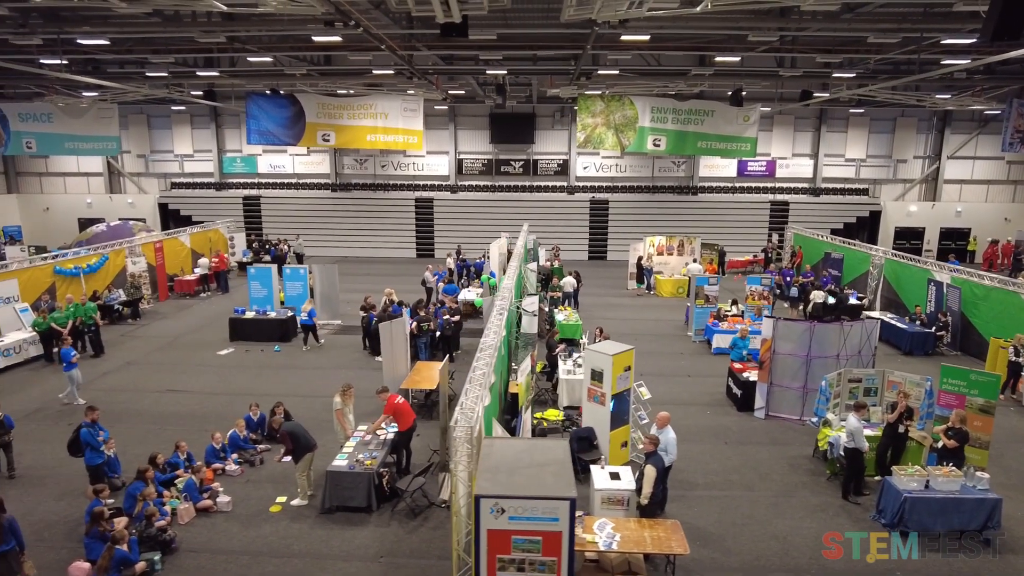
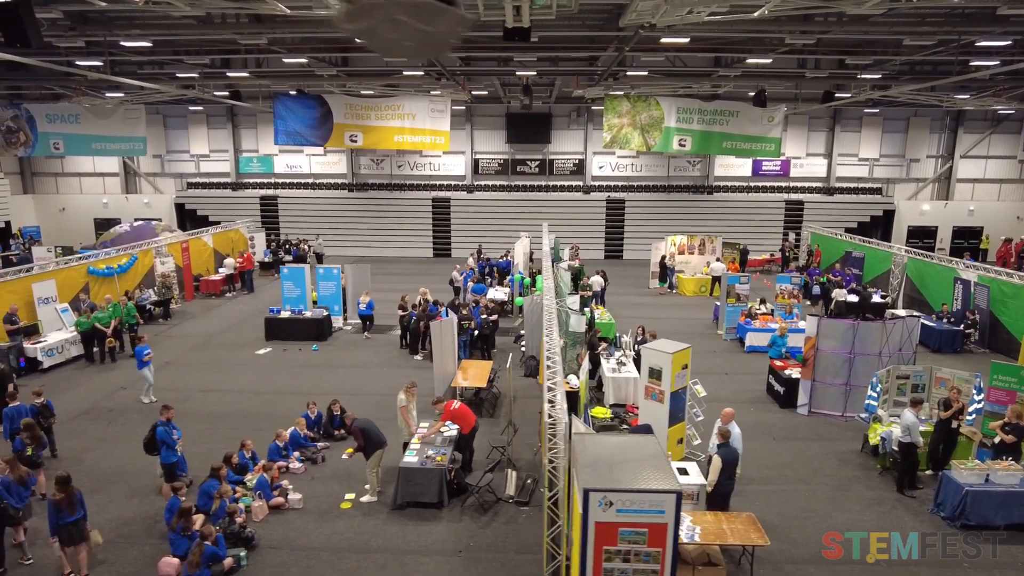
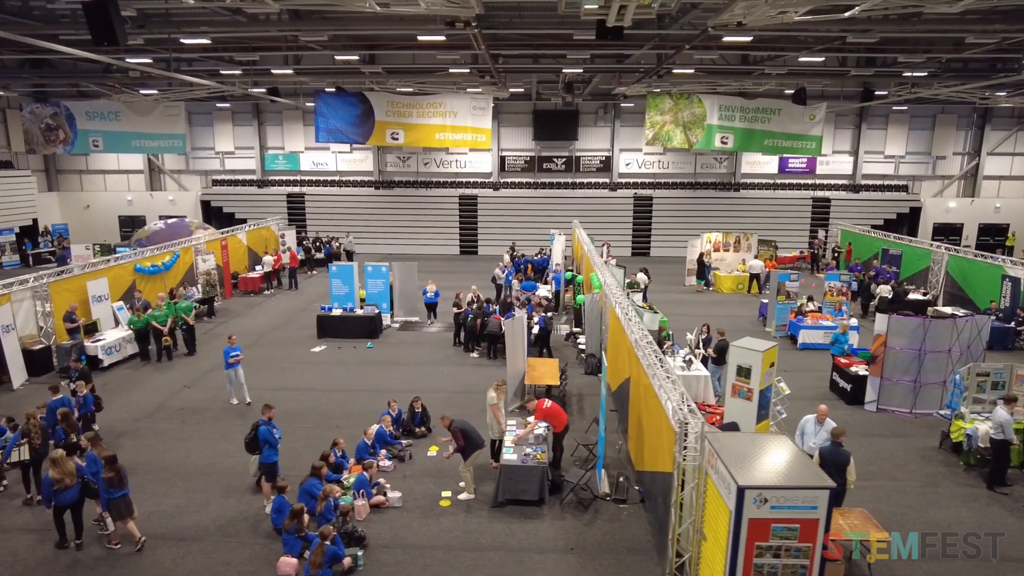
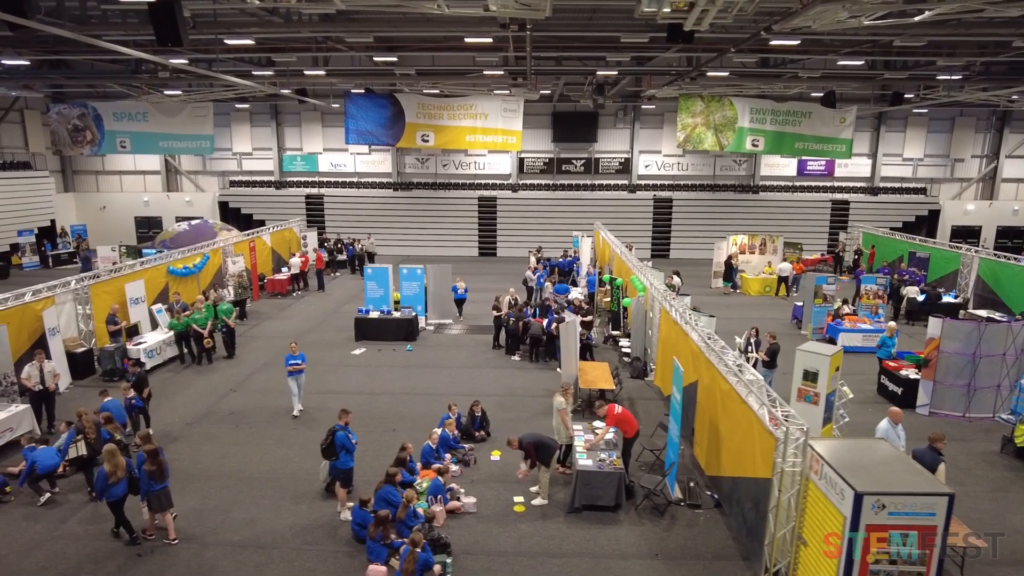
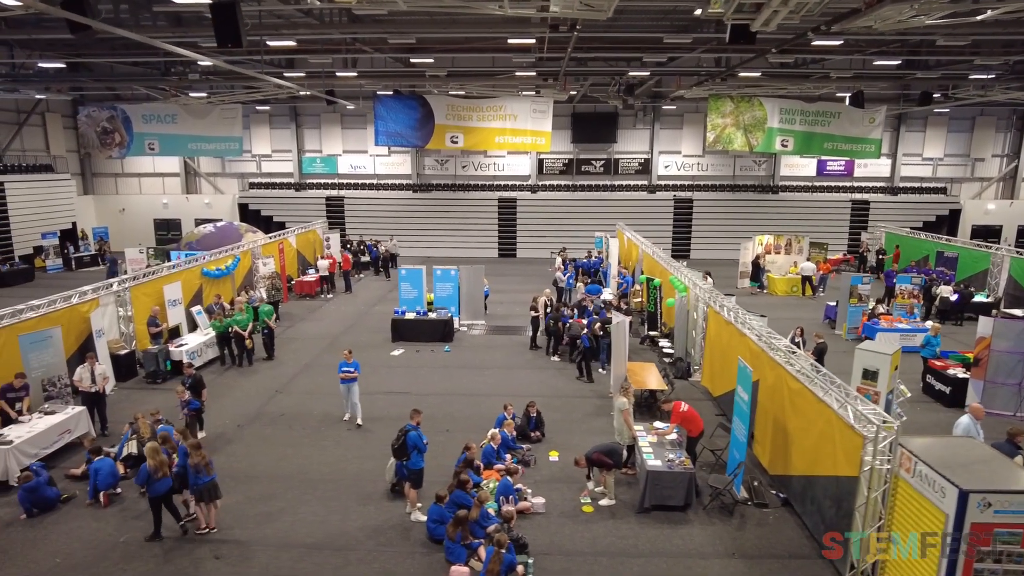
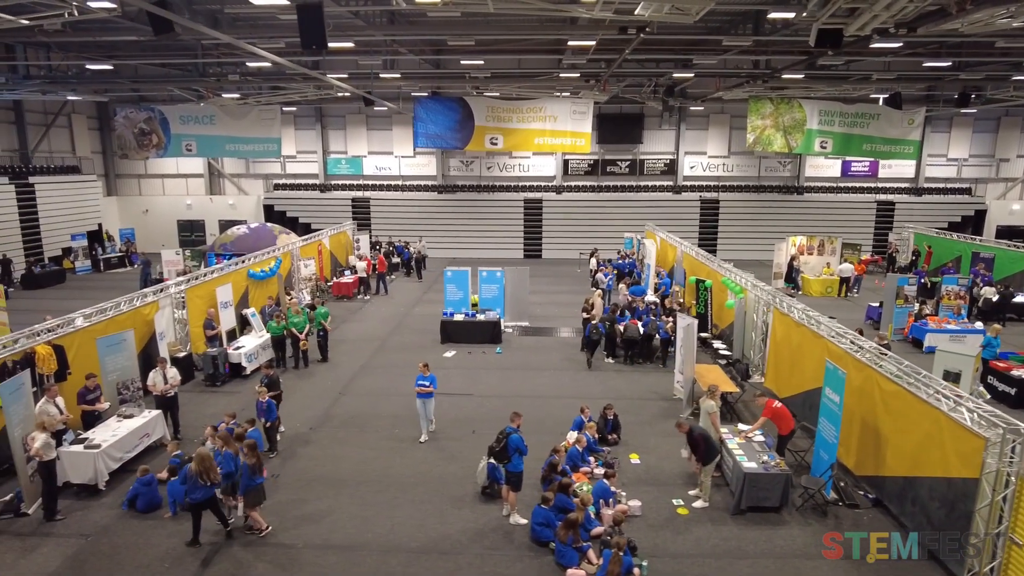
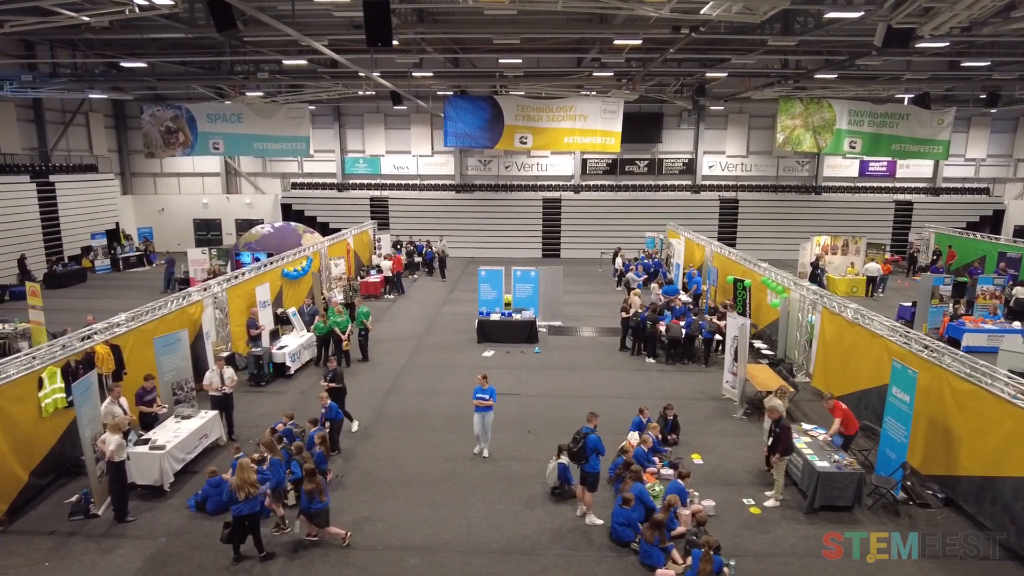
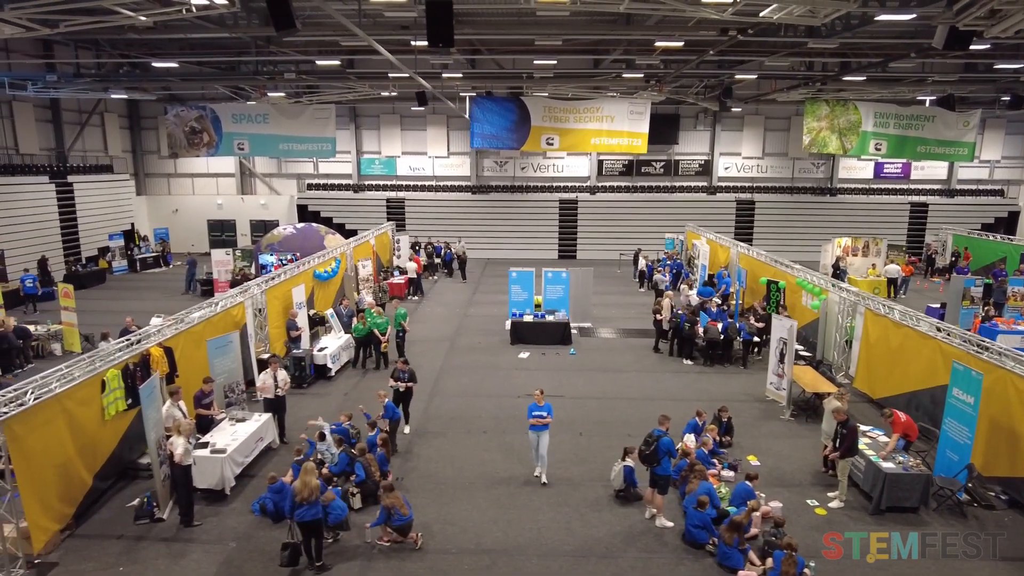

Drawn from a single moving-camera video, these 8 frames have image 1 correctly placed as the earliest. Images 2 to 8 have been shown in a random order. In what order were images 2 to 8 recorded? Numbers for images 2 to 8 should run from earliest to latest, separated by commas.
2, 3, 4, 5, 6, 7, 8
